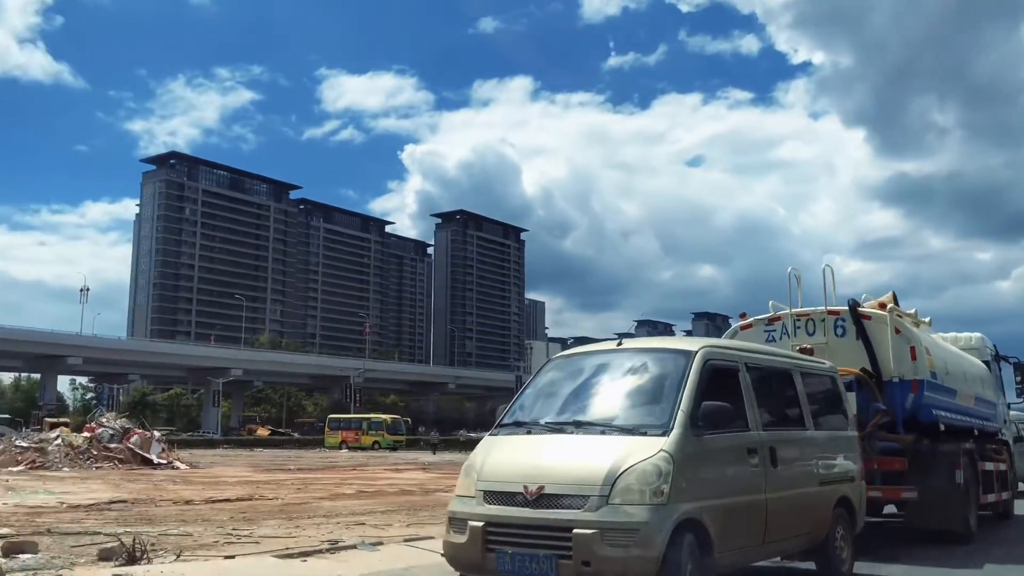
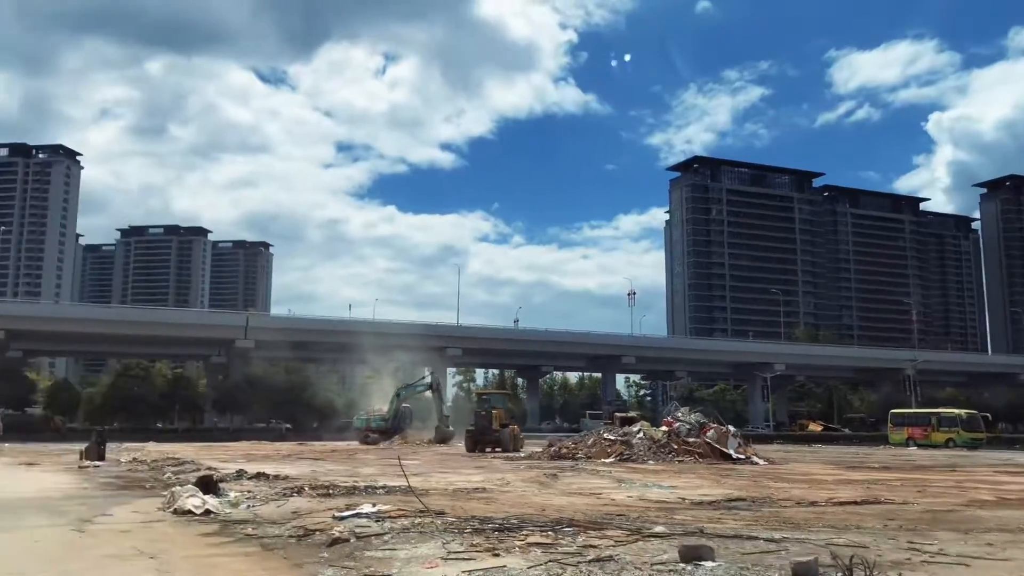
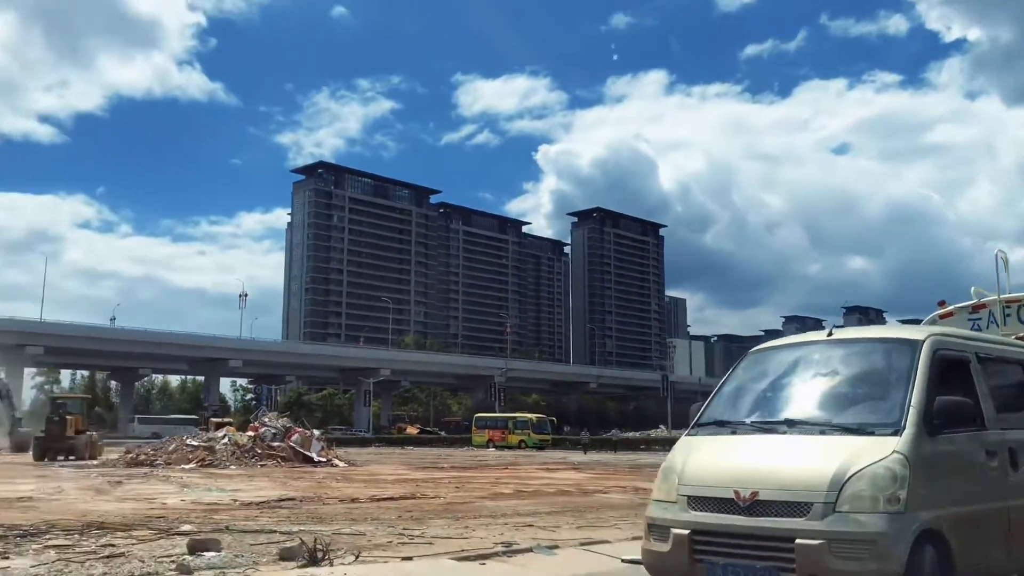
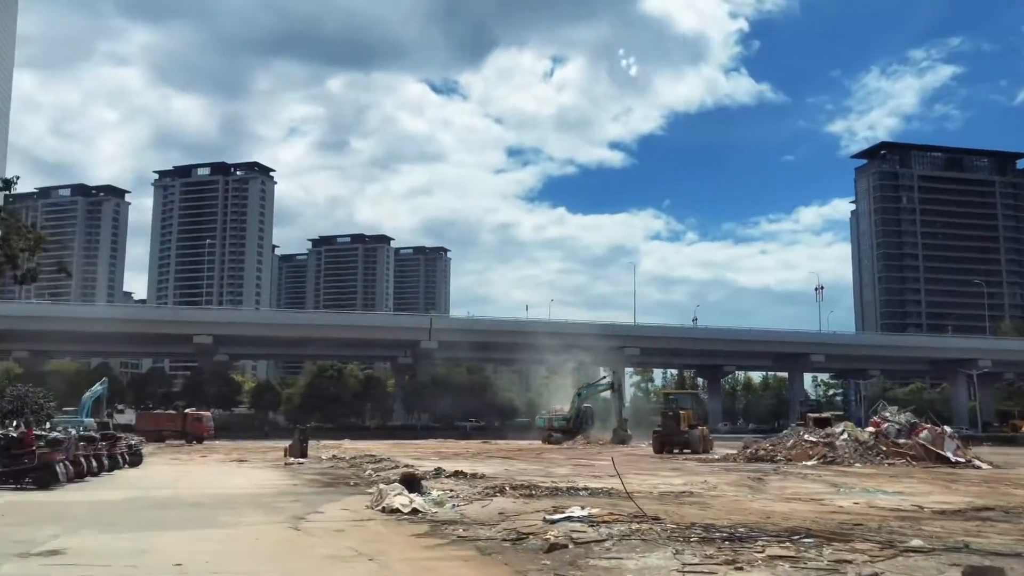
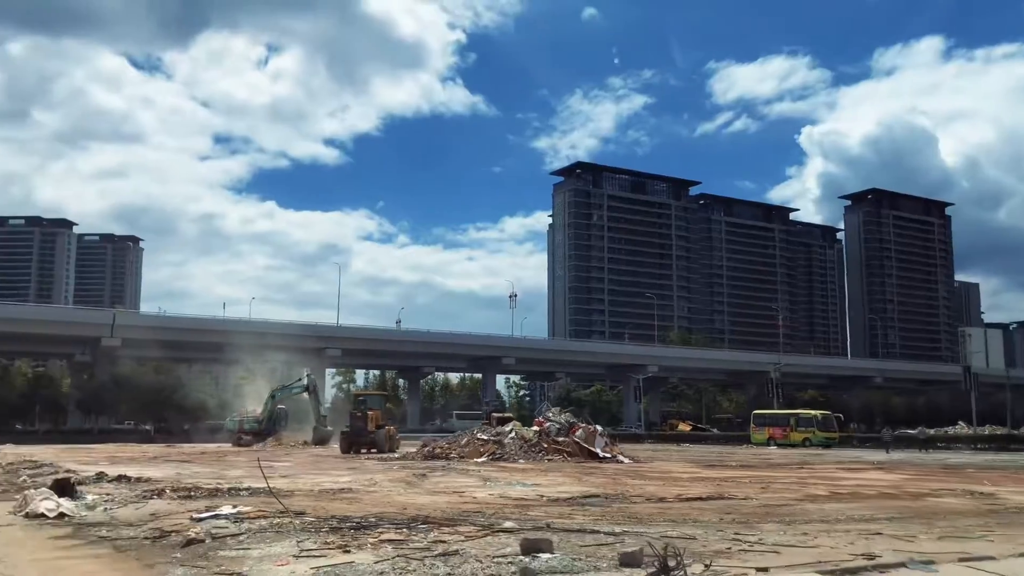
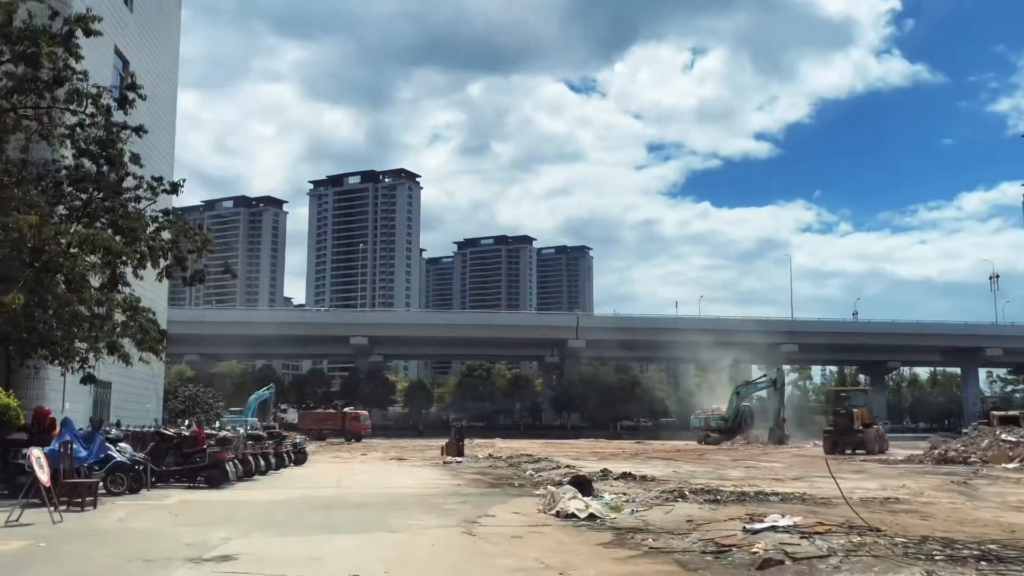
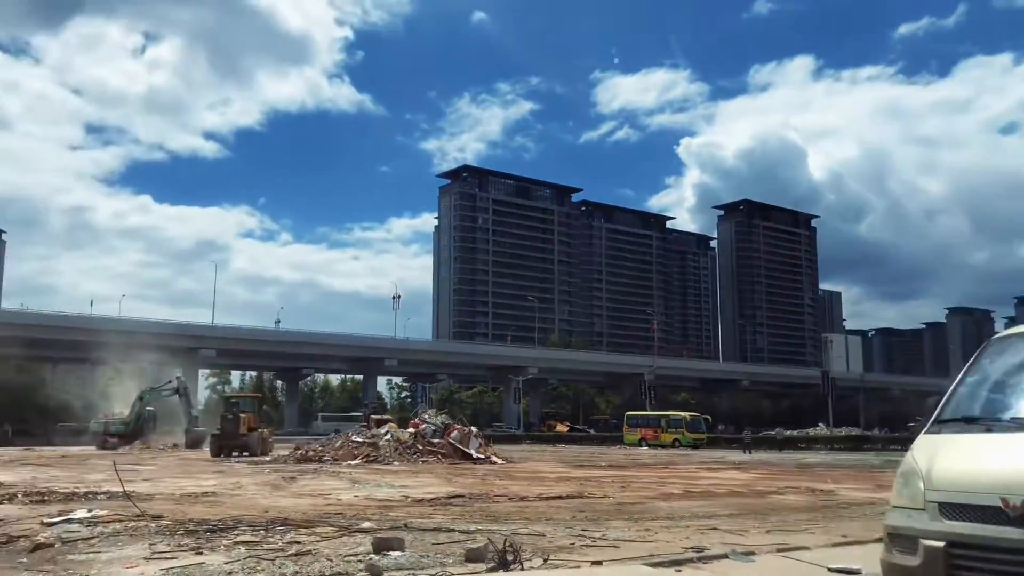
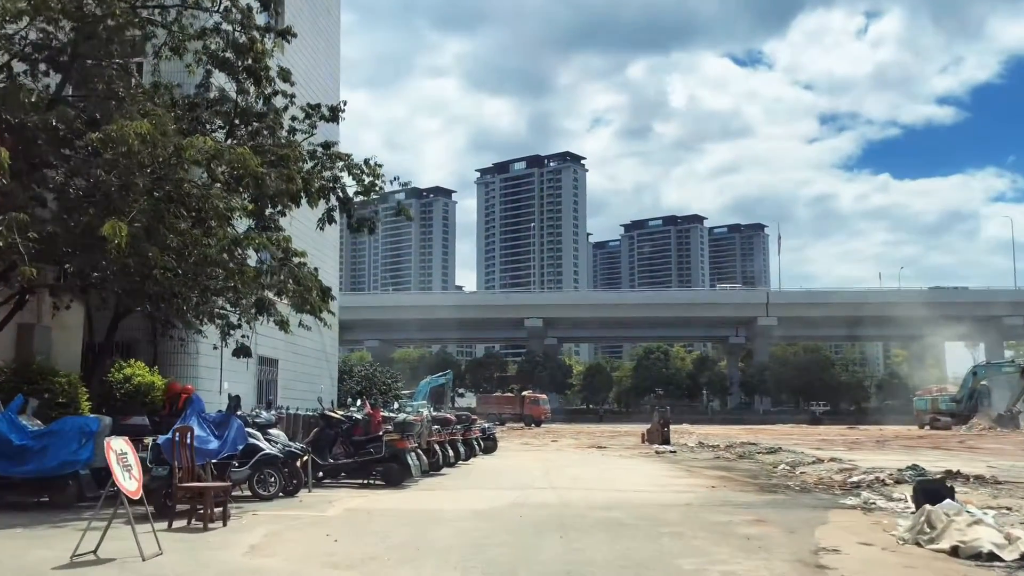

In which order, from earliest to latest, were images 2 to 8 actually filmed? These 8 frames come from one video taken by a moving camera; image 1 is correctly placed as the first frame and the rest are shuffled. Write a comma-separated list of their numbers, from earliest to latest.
3, 7, 5, 2, 4, 6, 8
